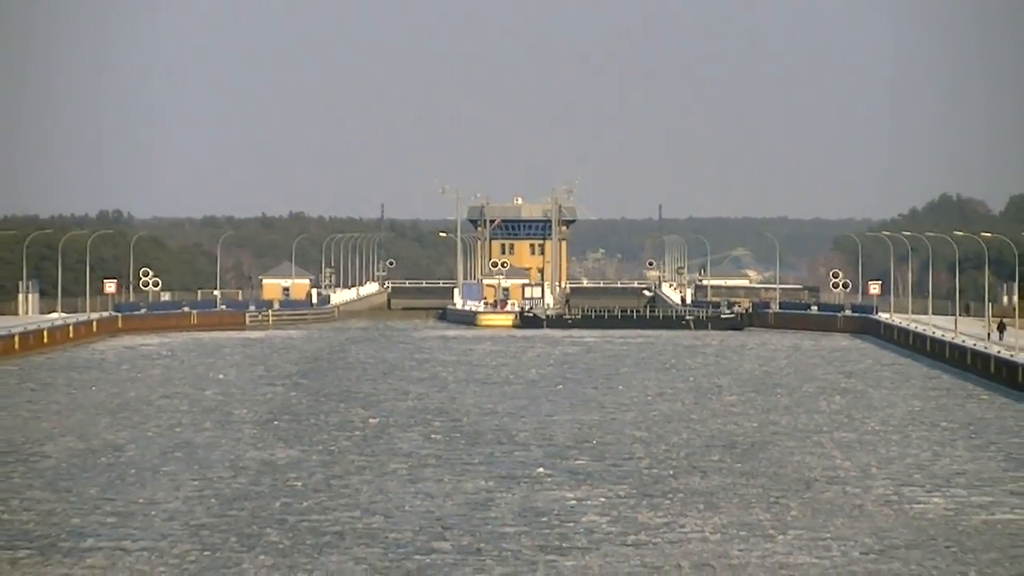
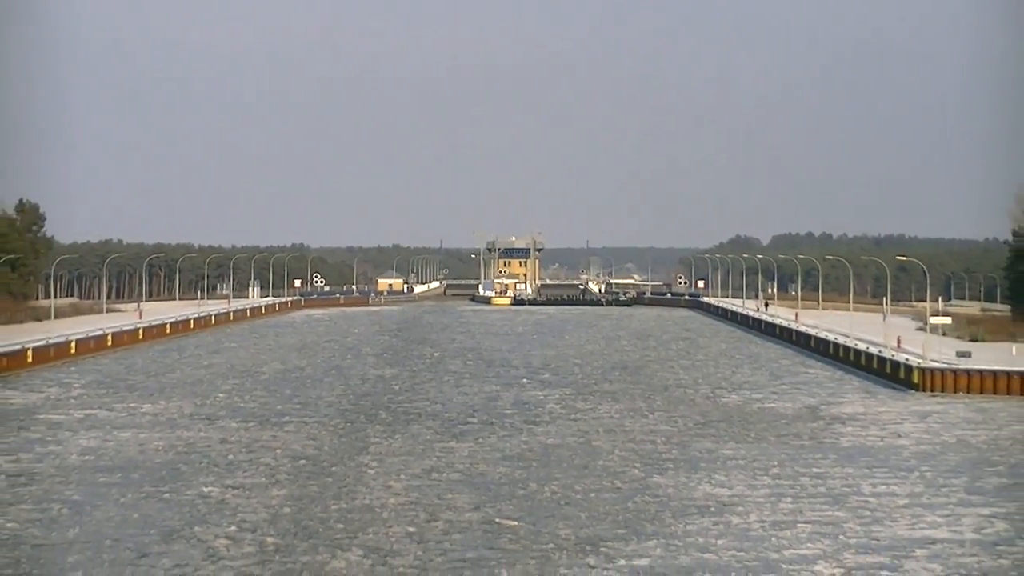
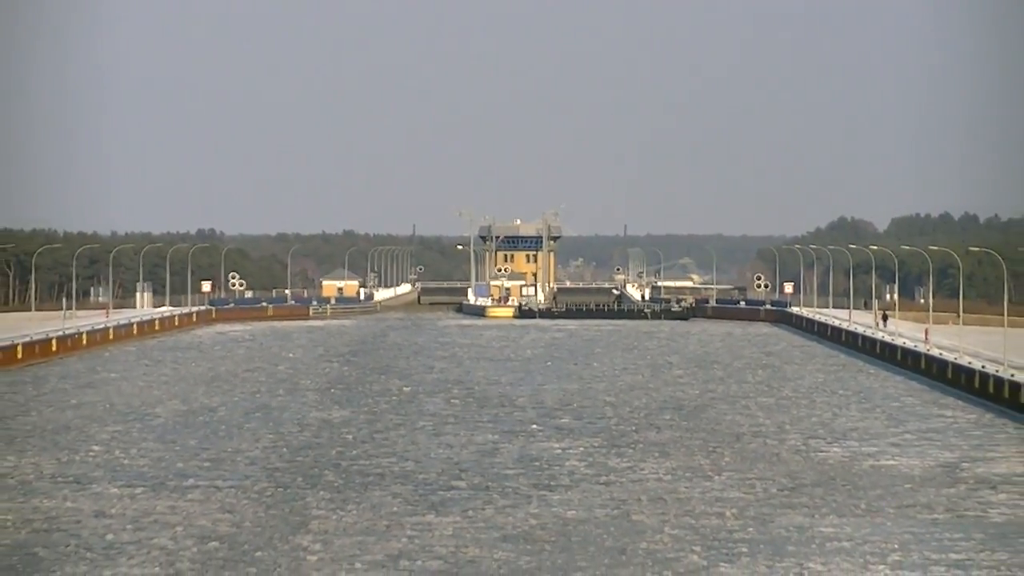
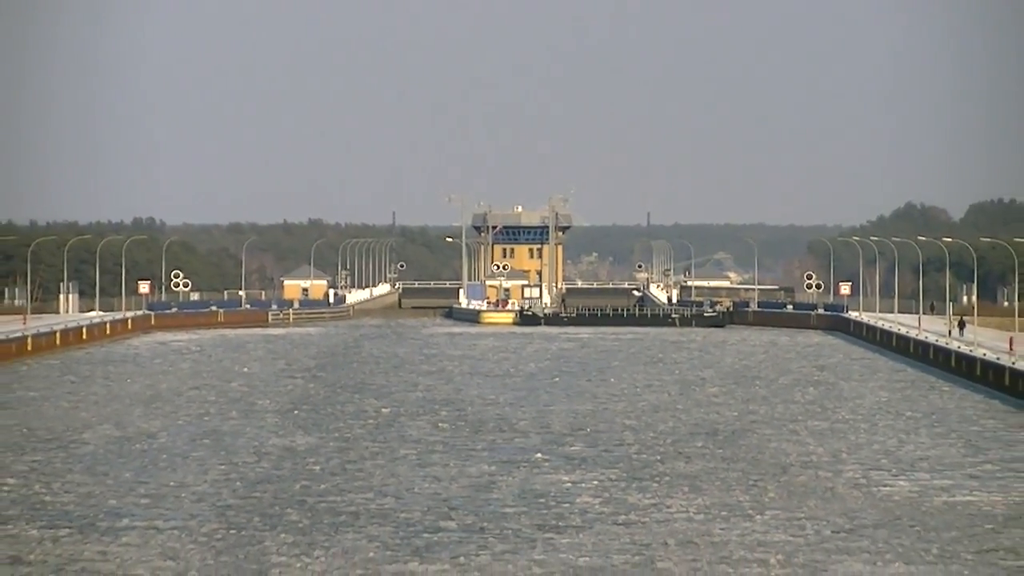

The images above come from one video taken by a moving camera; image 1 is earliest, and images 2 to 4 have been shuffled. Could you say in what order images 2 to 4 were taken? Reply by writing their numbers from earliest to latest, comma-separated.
4, 3, 2
